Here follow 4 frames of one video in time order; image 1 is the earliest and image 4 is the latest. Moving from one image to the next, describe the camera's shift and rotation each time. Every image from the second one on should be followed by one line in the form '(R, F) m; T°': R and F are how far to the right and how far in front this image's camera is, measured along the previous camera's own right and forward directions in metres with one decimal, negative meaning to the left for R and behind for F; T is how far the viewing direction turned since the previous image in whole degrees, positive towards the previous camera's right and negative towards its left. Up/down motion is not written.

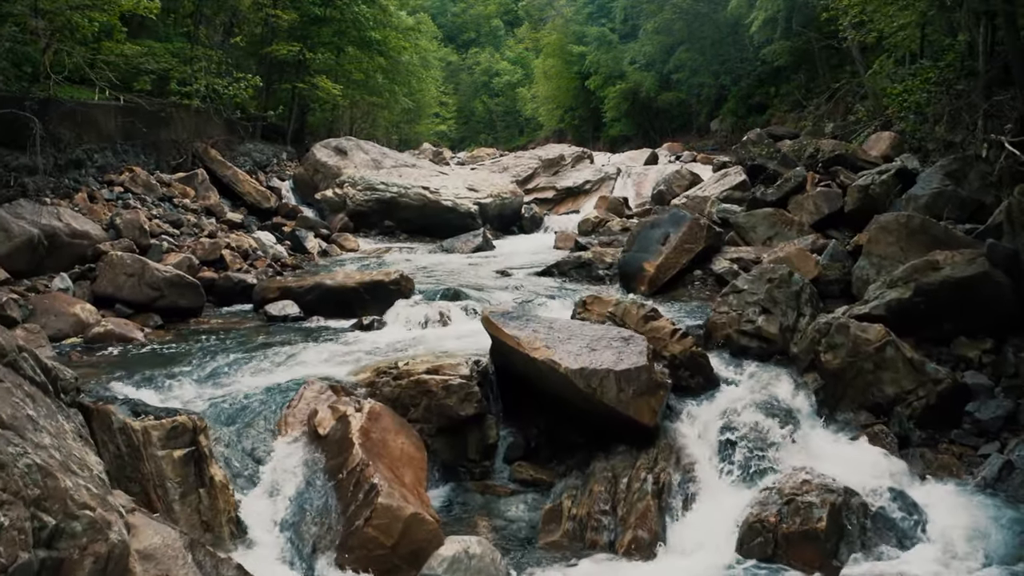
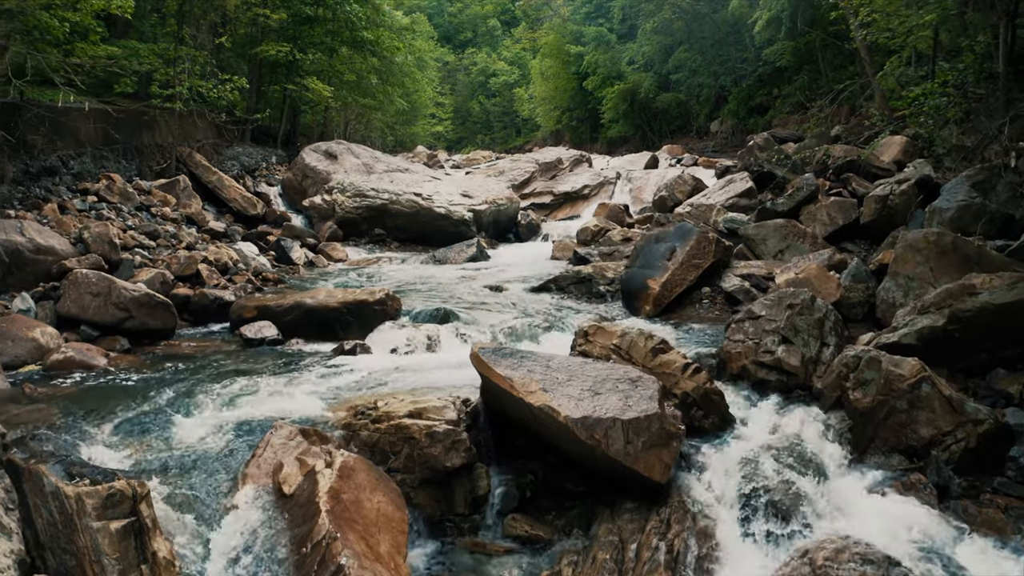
(0.0, +0.6) m; 0°
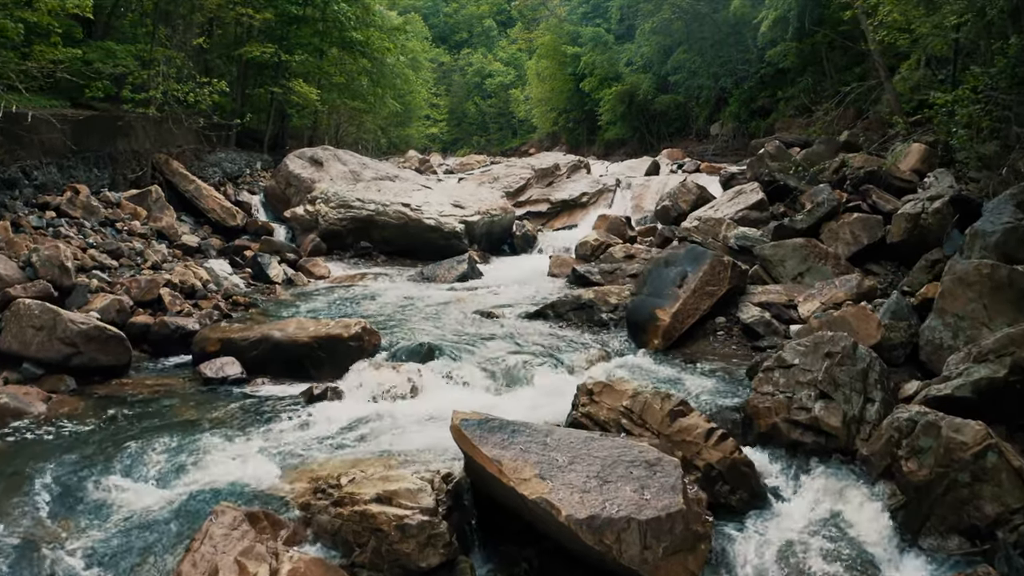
(0.0, +0.9) m; 0°
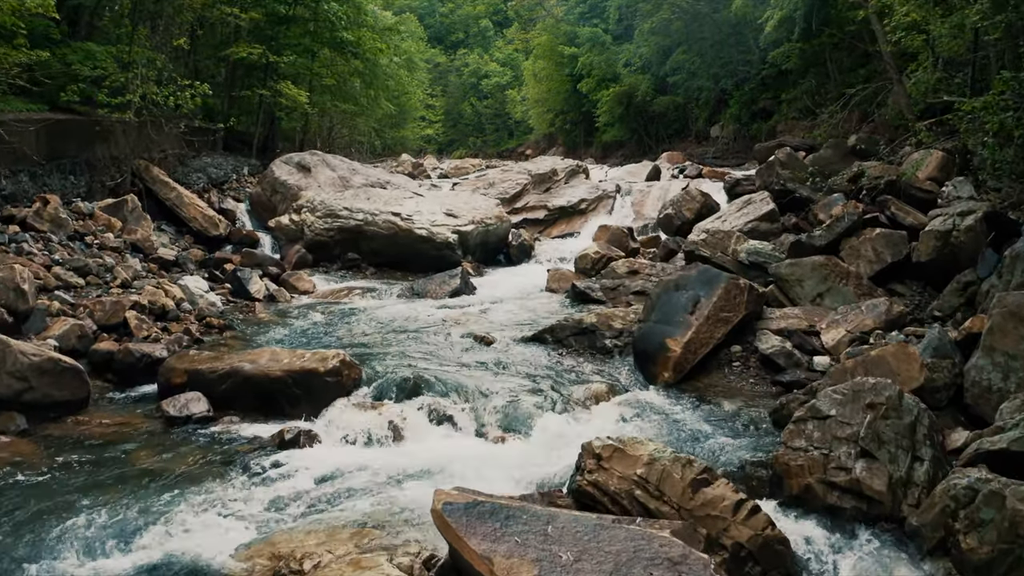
(0.0, +0.7) m; 0°
